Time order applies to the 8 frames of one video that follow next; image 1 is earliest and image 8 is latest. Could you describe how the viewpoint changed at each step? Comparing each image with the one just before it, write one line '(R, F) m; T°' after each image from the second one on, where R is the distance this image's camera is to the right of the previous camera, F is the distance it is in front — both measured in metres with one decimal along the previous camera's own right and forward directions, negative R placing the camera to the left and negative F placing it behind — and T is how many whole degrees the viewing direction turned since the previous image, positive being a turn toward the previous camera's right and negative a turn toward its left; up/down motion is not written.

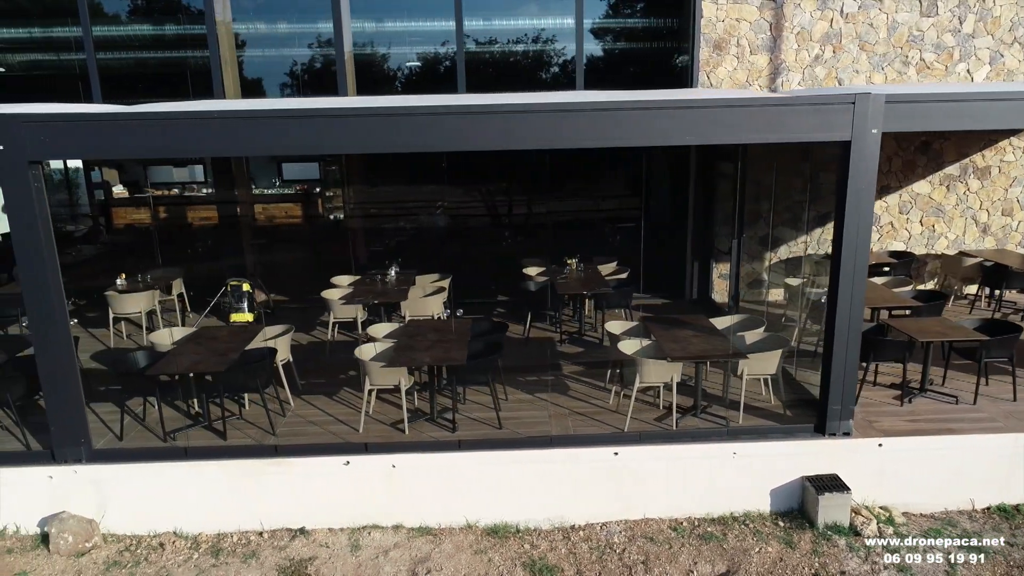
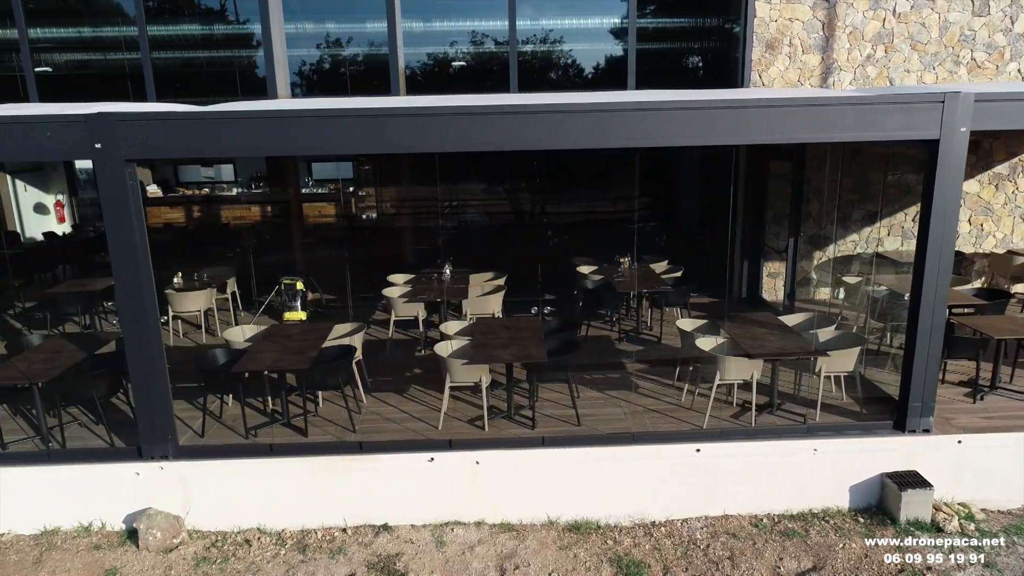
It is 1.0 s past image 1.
(-0.5, 0.0) m; 0°
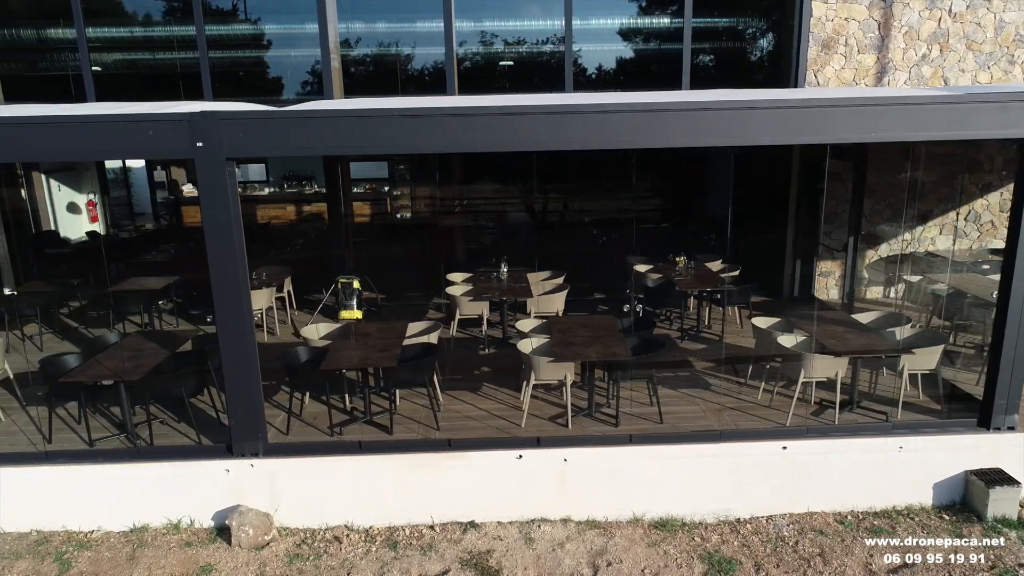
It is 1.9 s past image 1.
(-0.5, 0.0) m; 0°
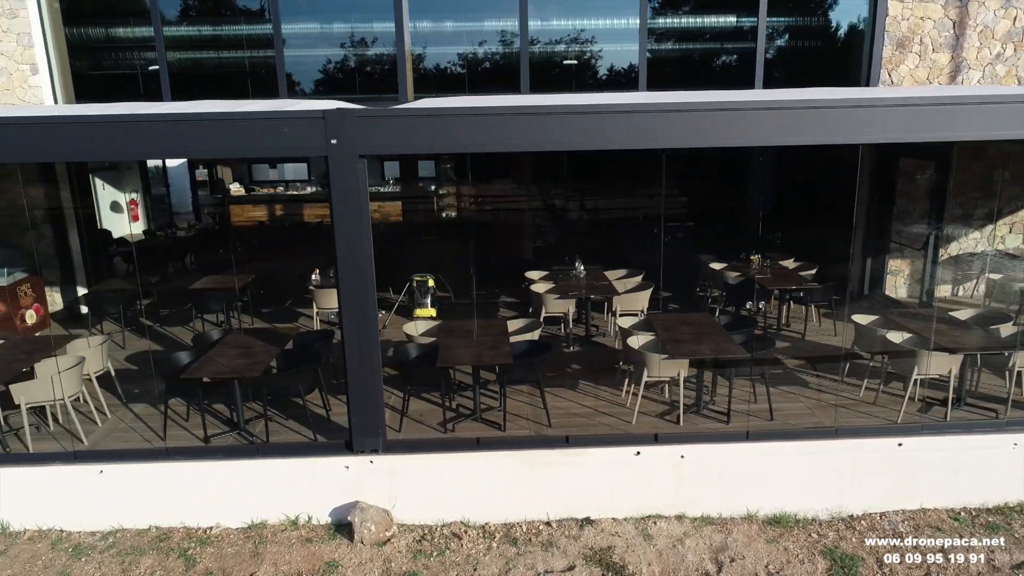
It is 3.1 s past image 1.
(-0.7, 0.0) m; 0°
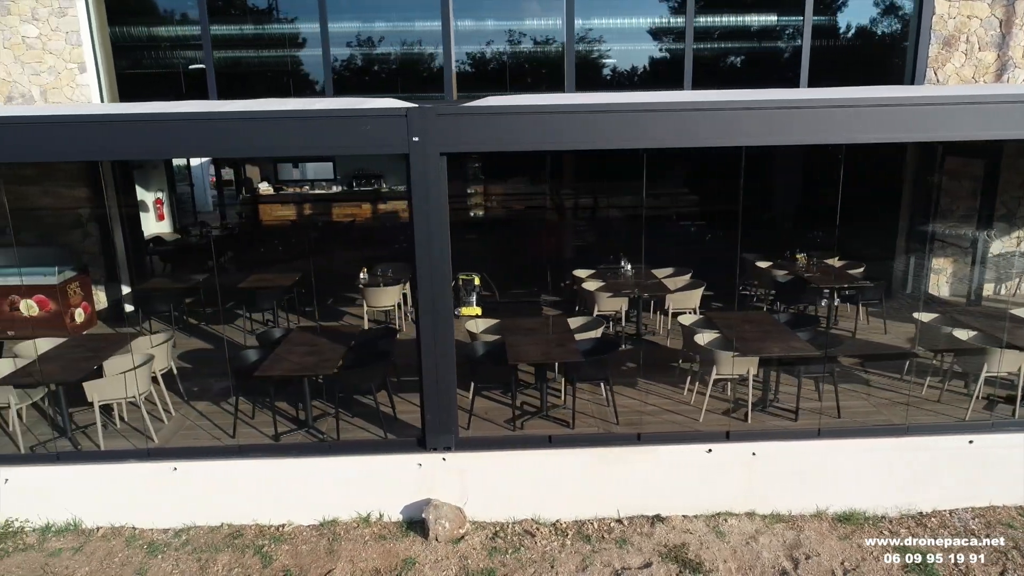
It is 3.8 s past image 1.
(-0.4, 0.0) m; 0°
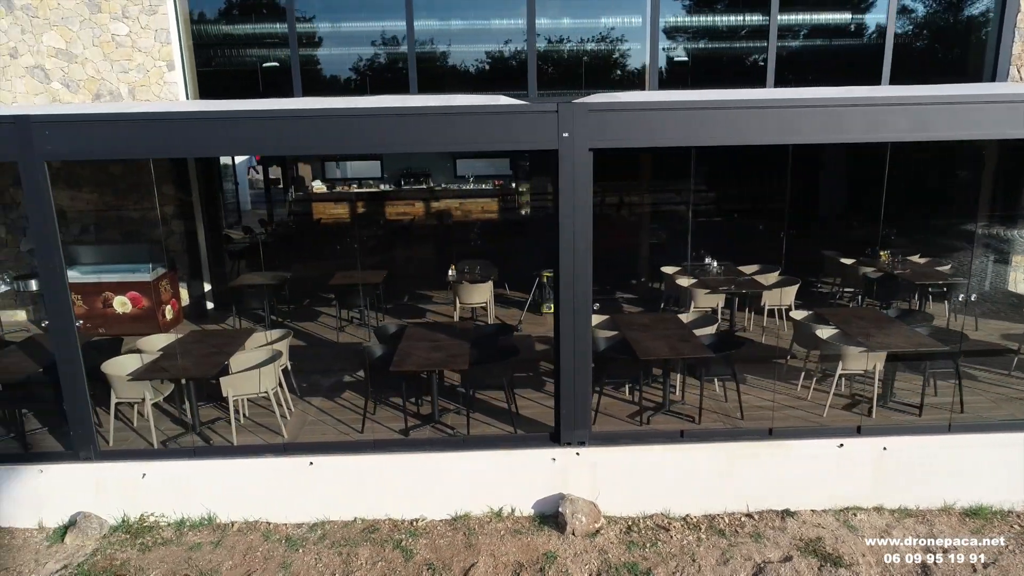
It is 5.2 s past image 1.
(-0.8, 0.0) m; 0°
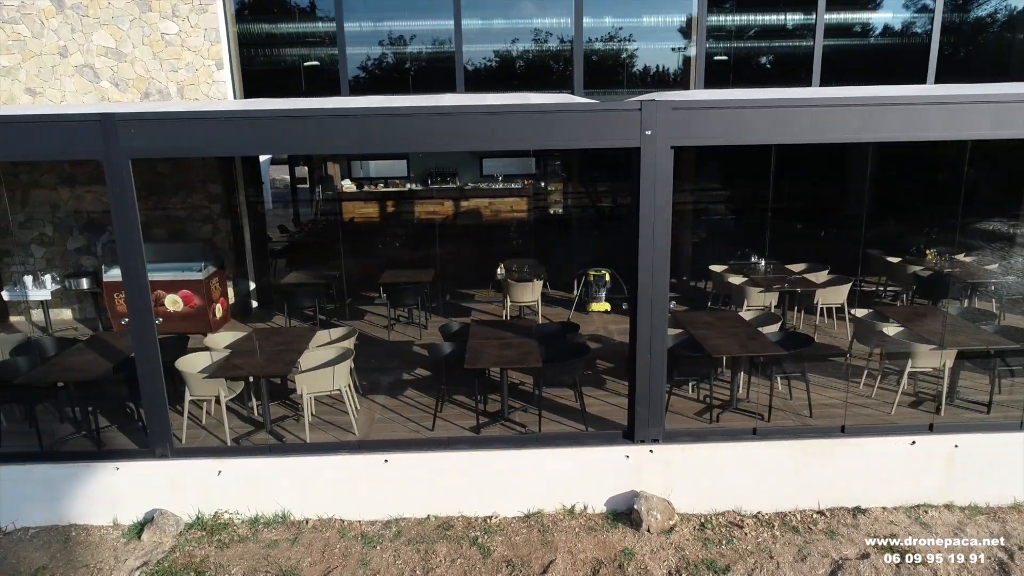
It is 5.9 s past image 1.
(-0.5, 0.0) m; 0°
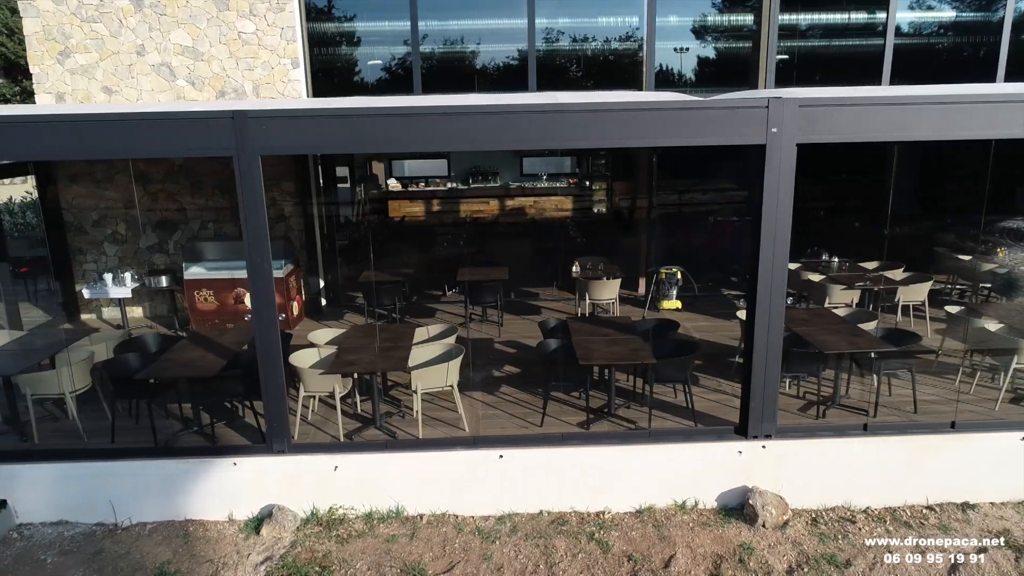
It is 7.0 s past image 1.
(-0.7, 0.0) m; 0°
